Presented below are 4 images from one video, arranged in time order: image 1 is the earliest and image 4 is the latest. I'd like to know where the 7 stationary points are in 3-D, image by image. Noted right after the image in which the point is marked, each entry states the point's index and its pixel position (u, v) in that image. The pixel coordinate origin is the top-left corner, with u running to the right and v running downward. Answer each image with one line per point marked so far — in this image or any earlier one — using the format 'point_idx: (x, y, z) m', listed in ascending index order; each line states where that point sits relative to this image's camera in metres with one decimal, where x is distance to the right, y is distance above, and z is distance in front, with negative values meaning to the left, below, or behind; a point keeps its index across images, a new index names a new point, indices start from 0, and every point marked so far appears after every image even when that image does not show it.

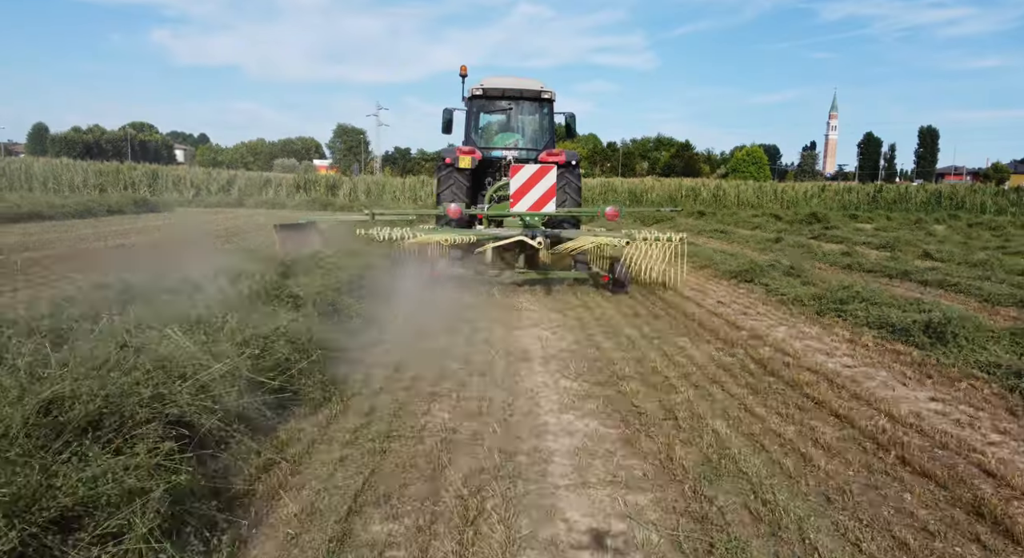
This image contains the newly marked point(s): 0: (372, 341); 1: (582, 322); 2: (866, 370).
0: (-1.2, -0.5, +5.2) m
1: (+0.7, -0.4, +6.3) m
2: (+3.0, -0.8, +5.0) m
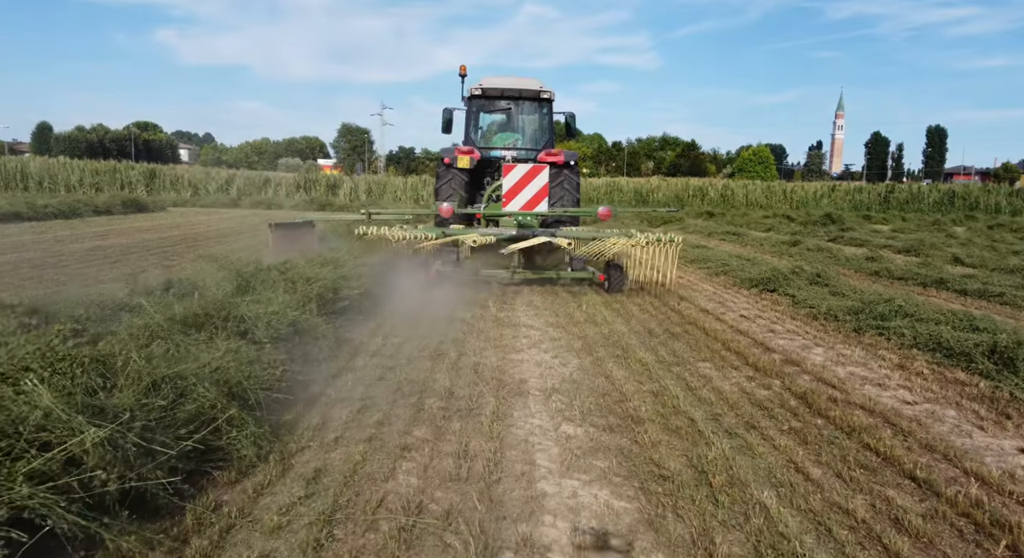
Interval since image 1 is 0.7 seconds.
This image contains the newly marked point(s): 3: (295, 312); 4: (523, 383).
0: (-1.3, -0.7, +4.4) m
1: (+0.7, -0.6, +5.5) m
2: (+2.9, -0.9, +4.2) m
3: (-1.7, -0.3, +4.6) m
4: (+0.1, -0.7, +4.3) m
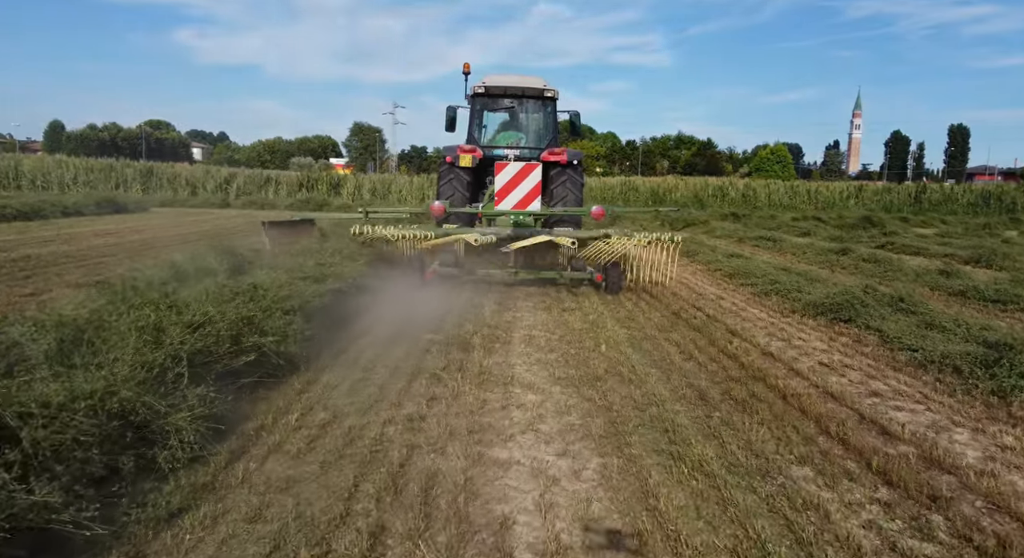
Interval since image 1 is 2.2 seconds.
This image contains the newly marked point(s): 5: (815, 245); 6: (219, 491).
0: (-1.4, -0.9, +2.6) m
1: (+0.6, -0.9, +3.6) m
2: (+2.8, -1.2, +2.3) m
3: (-1.8, -0.5, +2.8) m
4: (0.0, -1.0, +2.5) m
5: (+7.2, +0.8, +14.2) m
6: (-1.3, -0.9, +2.7) m
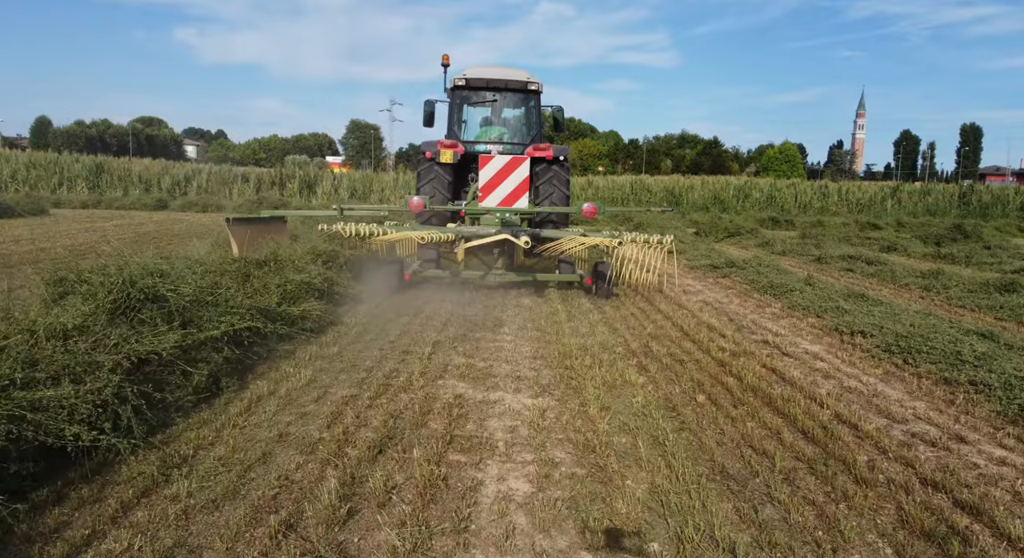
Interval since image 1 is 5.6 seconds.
0: (-1.6, -1.6, -1.8) m
1: (+0.4, -1.5, -0.8) m
2: (+2.6, -1.8, -2.1) m
3: (-2.0, -1.2, -1.6) m
4: (-0.2, -1.7, -1.9) m
5: (+7.0, +0.1, +9.8) m
6: (-1.5, -1.6, -1.7) m
